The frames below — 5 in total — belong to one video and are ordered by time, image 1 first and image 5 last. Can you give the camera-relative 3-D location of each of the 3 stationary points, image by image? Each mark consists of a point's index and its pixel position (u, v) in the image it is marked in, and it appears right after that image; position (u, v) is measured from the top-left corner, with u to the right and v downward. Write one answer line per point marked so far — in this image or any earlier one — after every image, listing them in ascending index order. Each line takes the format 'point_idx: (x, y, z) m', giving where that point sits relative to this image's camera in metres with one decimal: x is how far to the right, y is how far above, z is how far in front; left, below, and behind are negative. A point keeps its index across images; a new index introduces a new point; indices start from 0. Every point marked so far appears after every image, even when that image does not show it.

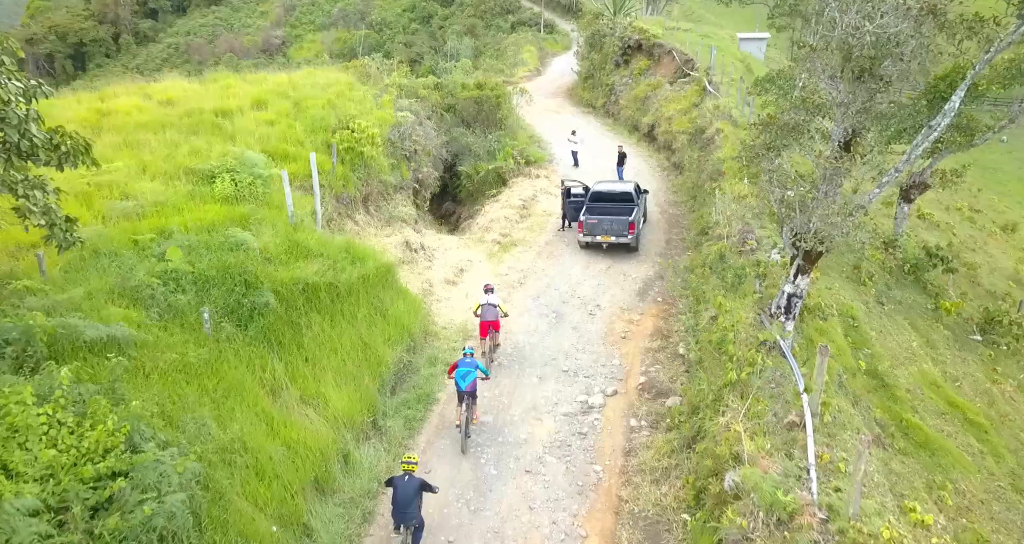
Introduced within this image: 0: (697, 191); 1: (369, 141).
0: (+5.3, +2.3, +18.3) m
1: (-3.5, +3.1, +15.7) m
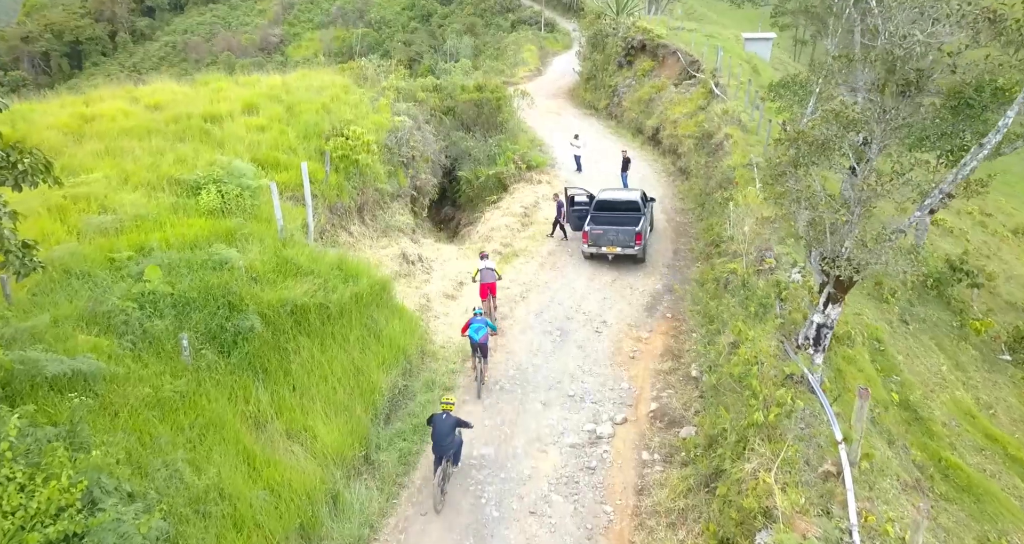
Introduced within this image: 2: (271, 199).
0: (+5.3, +2.0, +17.6) m
1: (-3.4, +2.9, +15.0) m
2: (-4.4, +1.3, +11.7) m
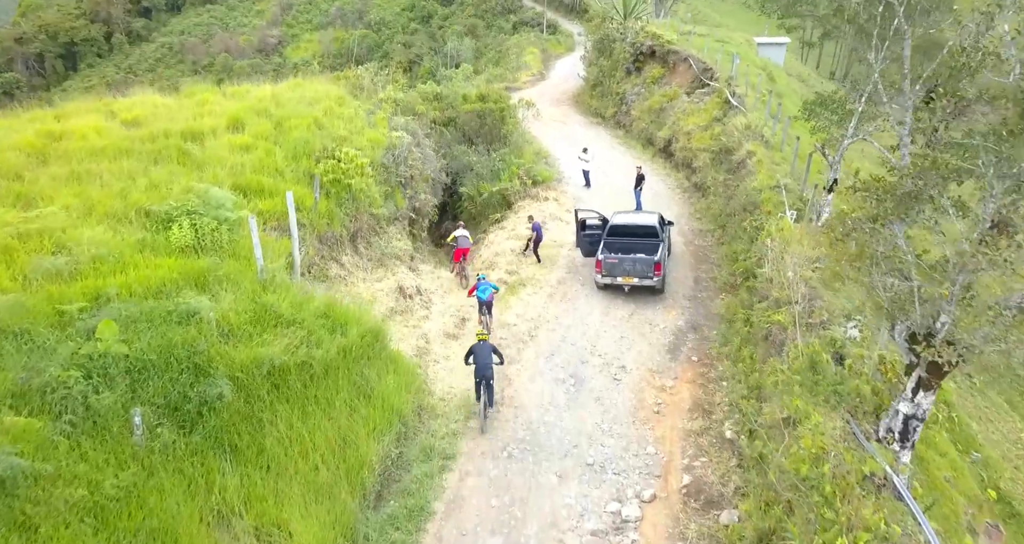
0: (+5.4, +1.3, +16.3) m
1: (-3.3, +2.2, +13.8) m
2: (-4.2, +0.6, +10.4) m
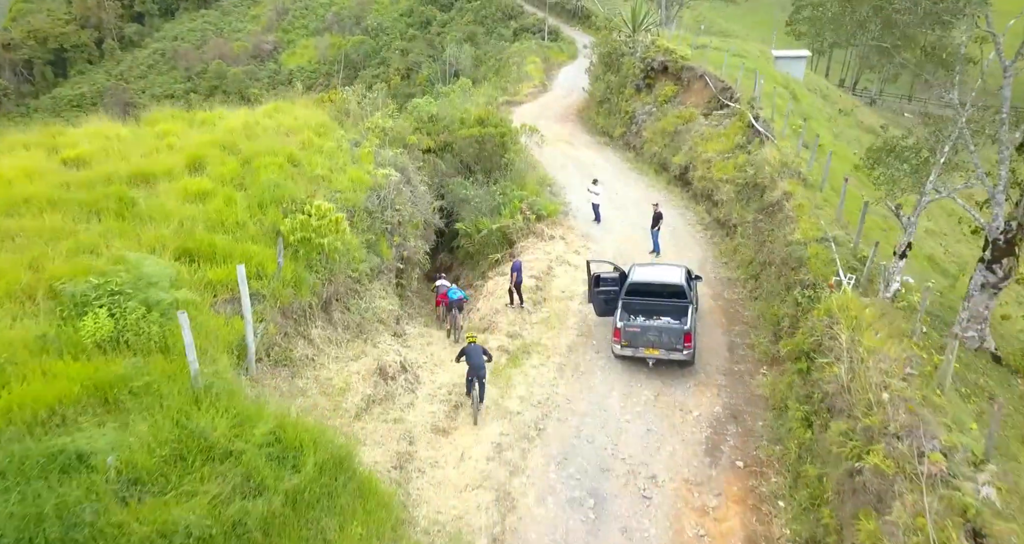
0: (+5.5, 0.0, +14.2) m
1: (-3.2, +0.9, +11.6) m
2: (-4.1, -0.6, +8.2) m
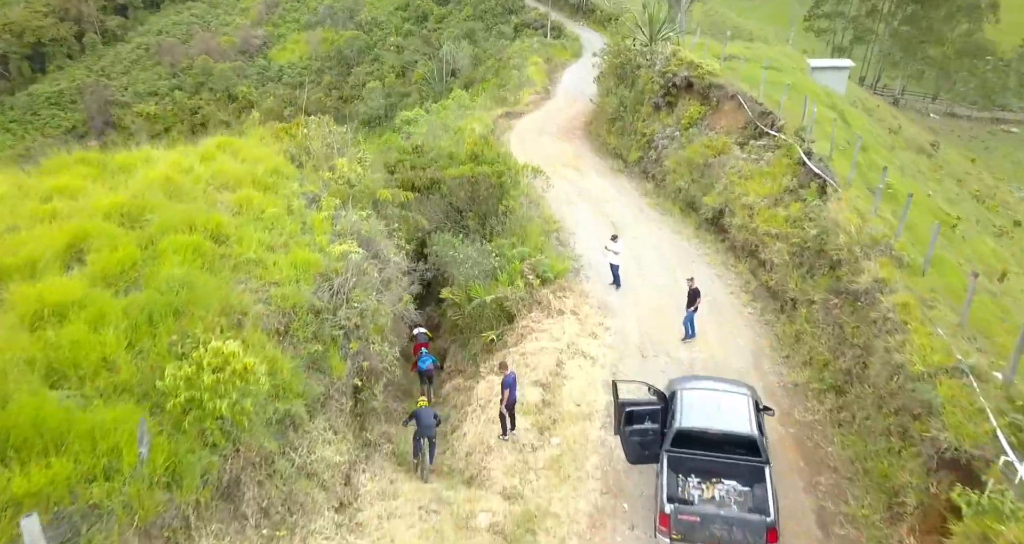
0: (+5.5, -2.0, +10.5) m
1: (-3.2, -1.0, +7.8) m
2: (-4.2, -2.6, +4.4) m
